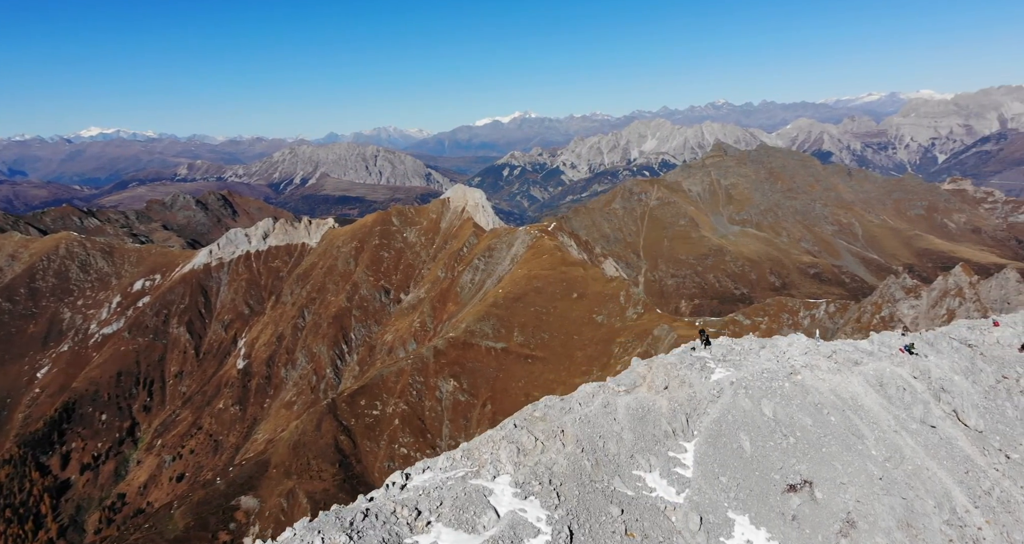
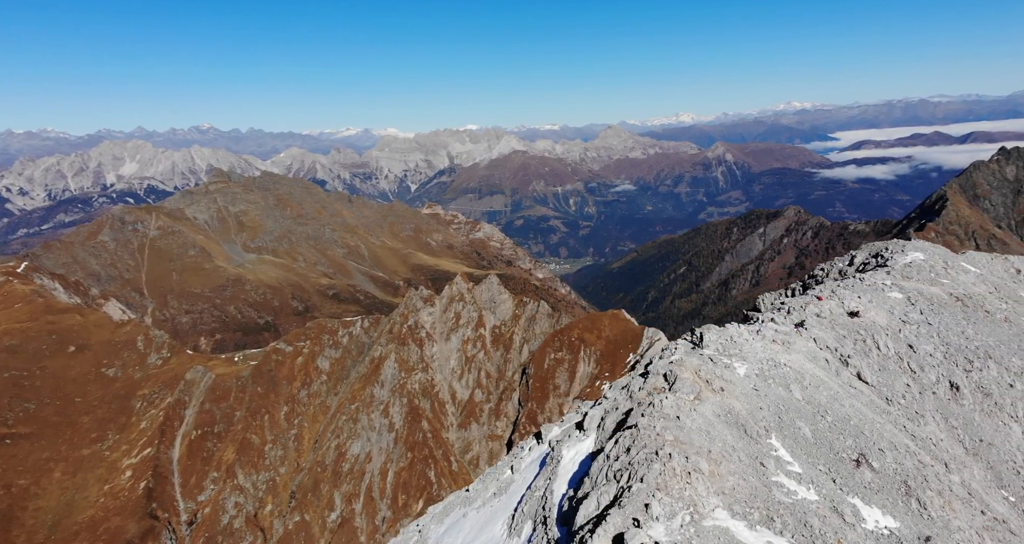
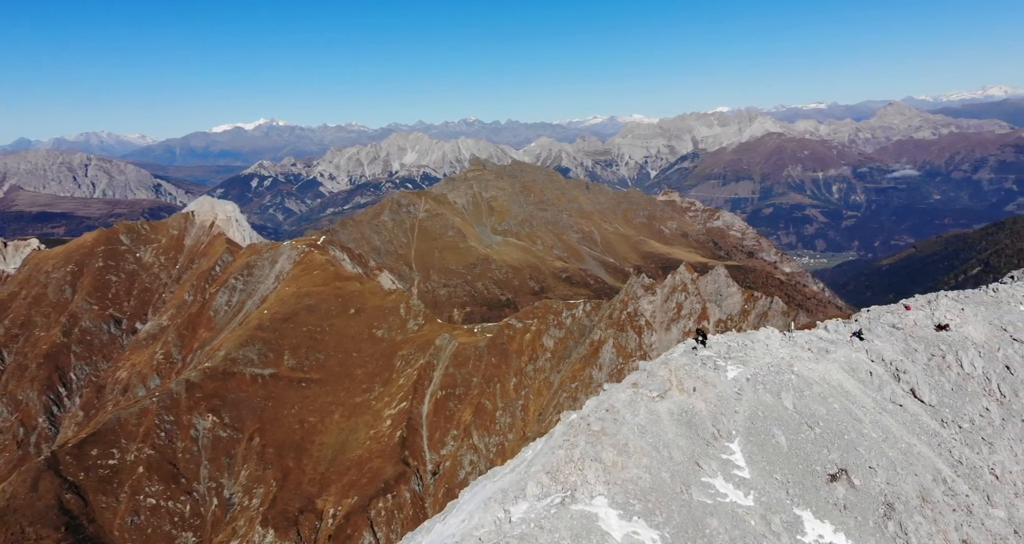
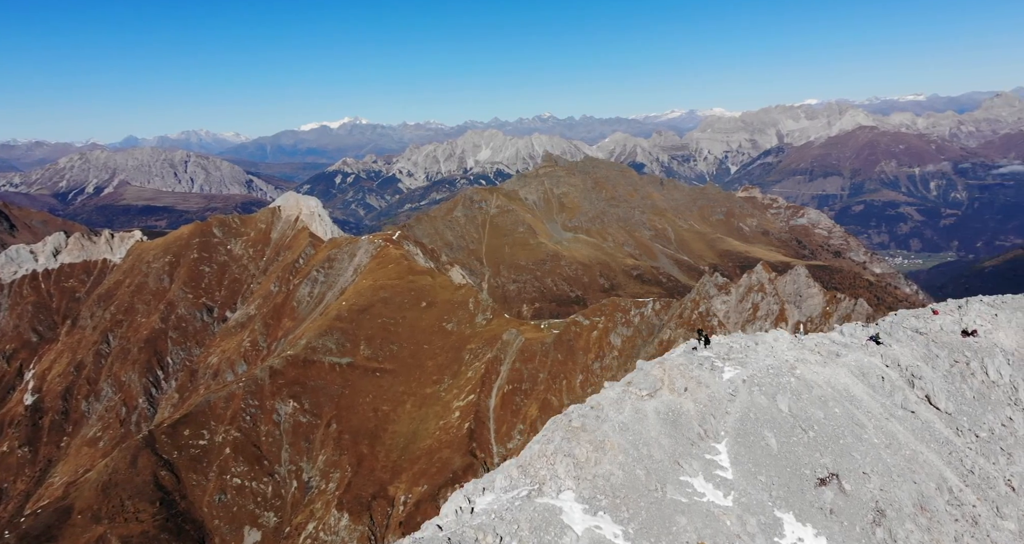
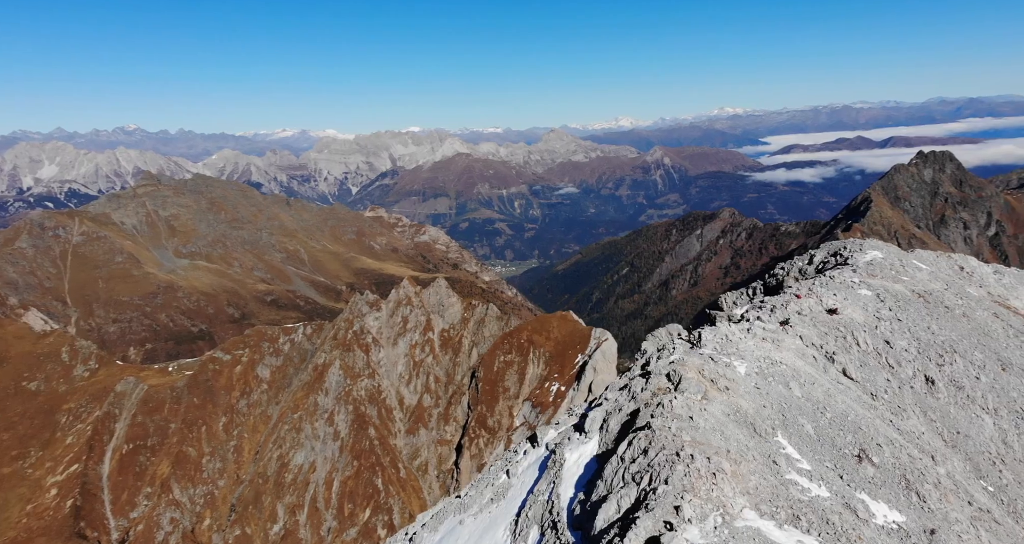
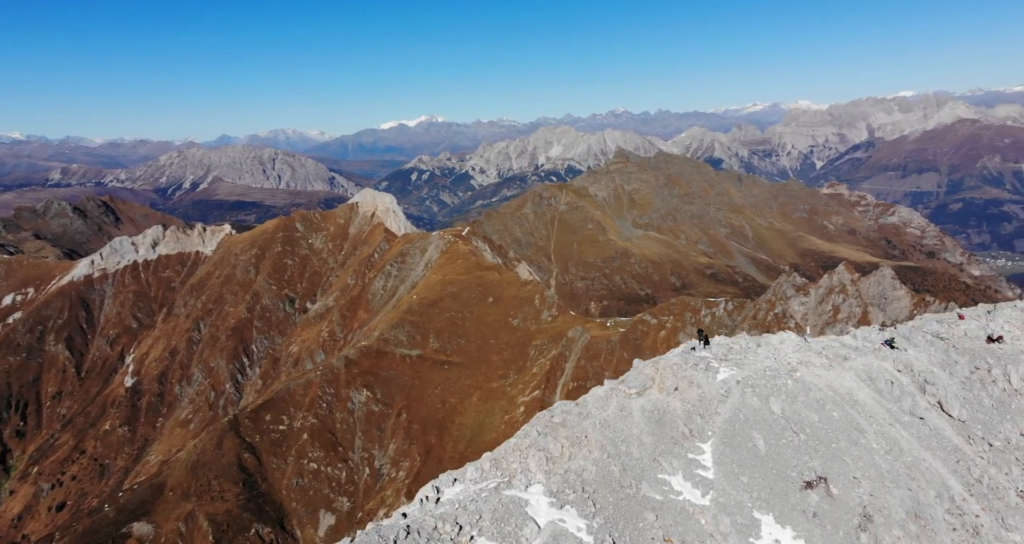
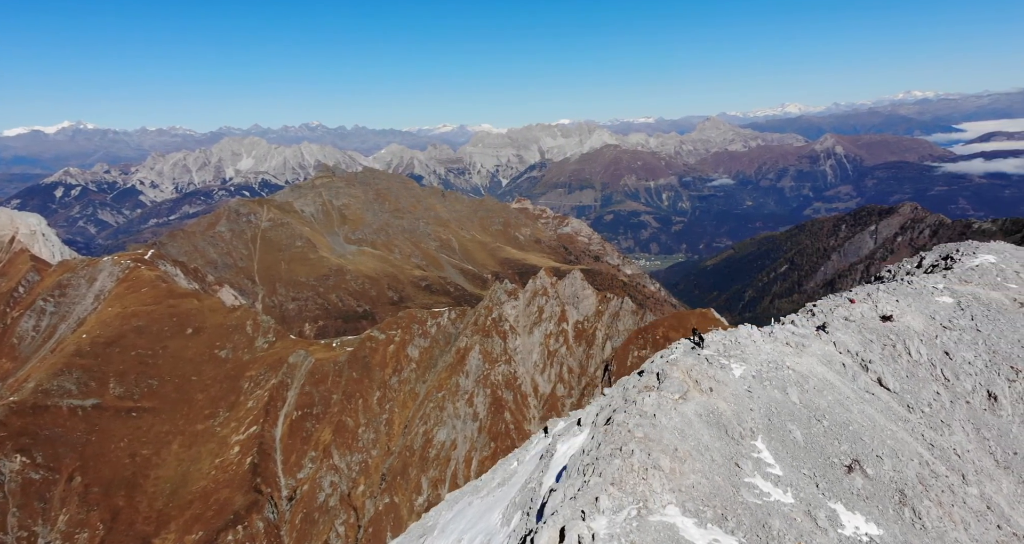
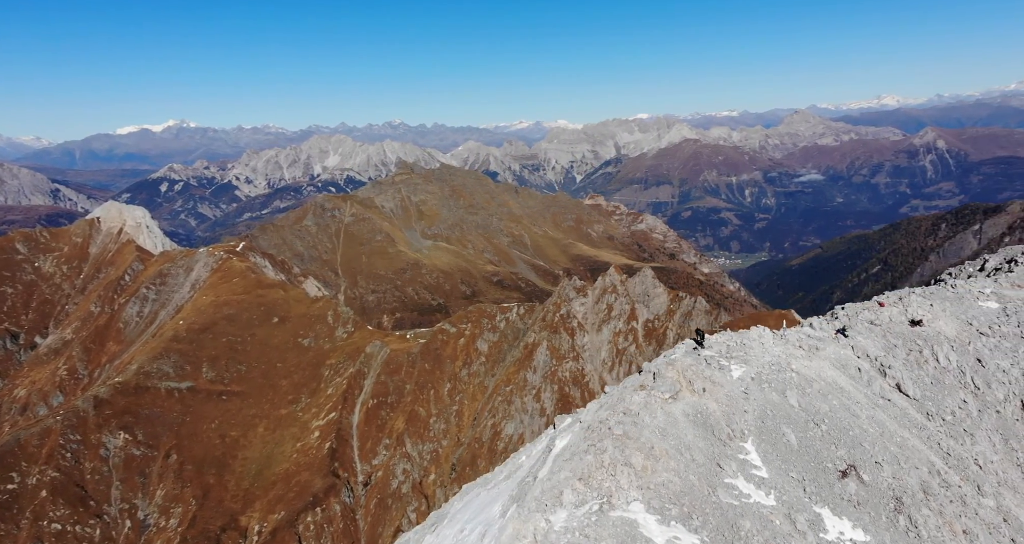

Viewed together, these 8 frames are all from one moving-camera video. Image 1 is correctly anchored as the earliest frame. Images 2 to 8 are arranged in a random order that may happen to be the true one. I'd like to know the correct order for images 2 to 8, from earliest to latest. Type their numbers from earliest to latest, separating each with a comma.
6, 4, 3, 8, 7, 2, 5
